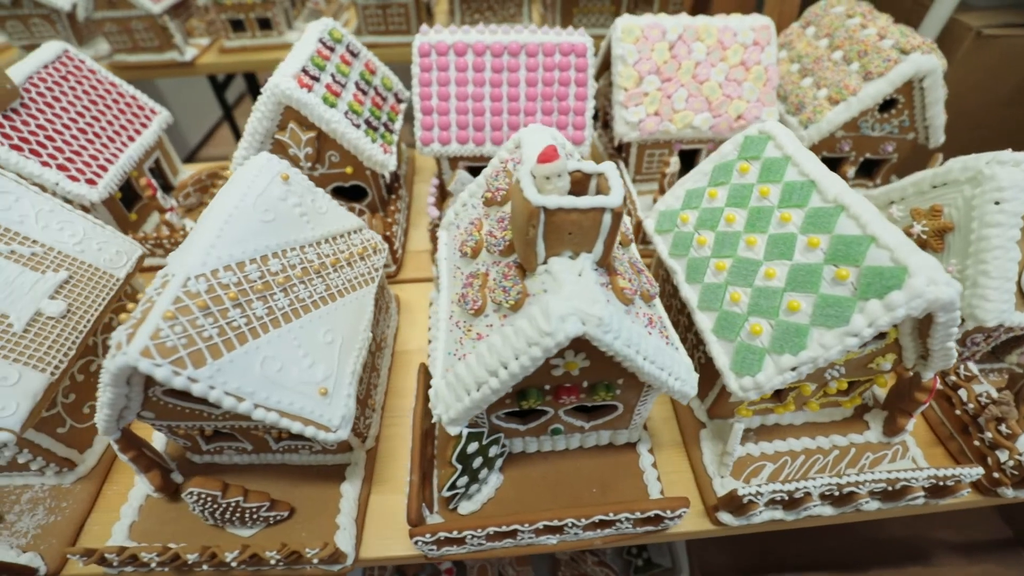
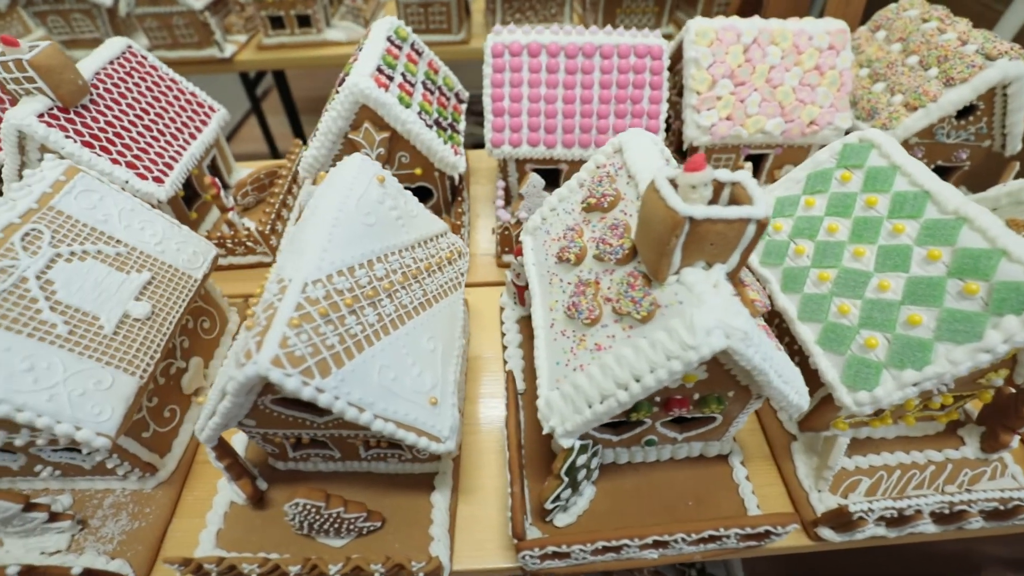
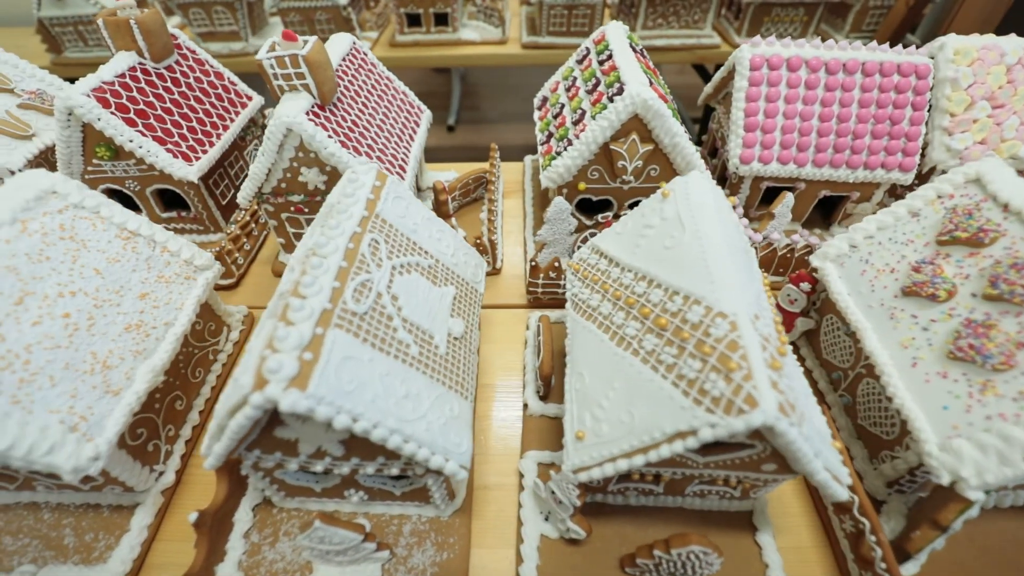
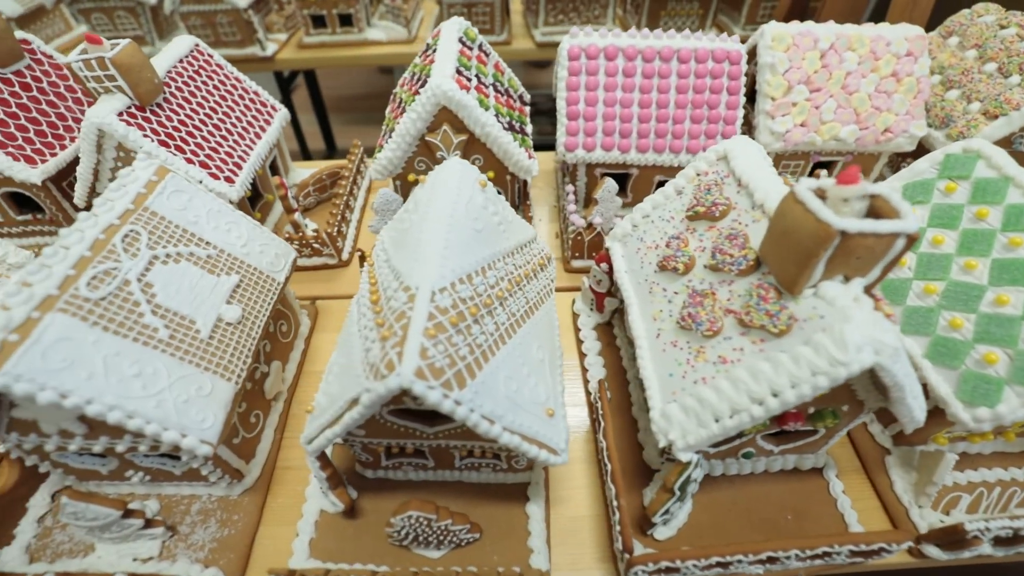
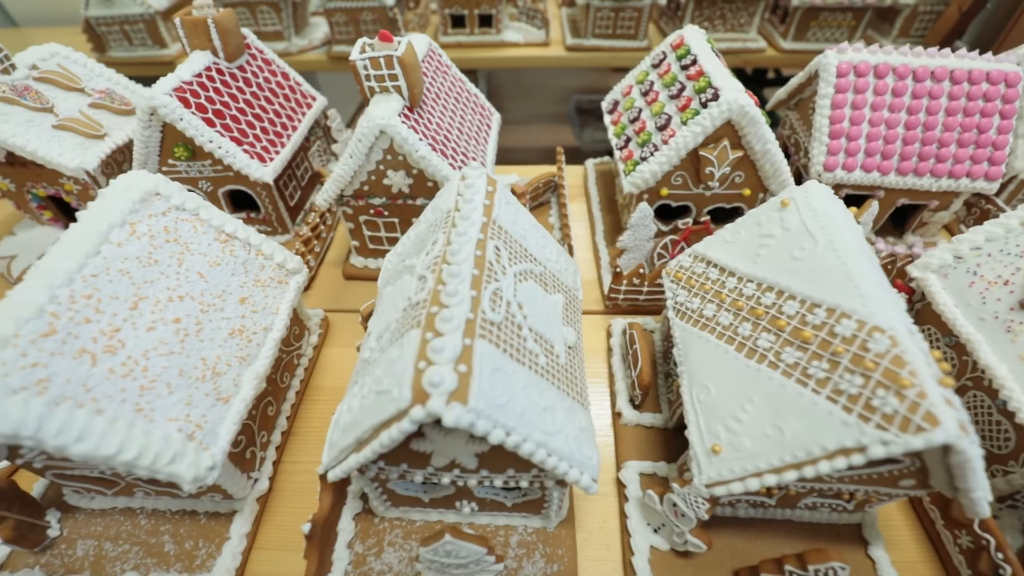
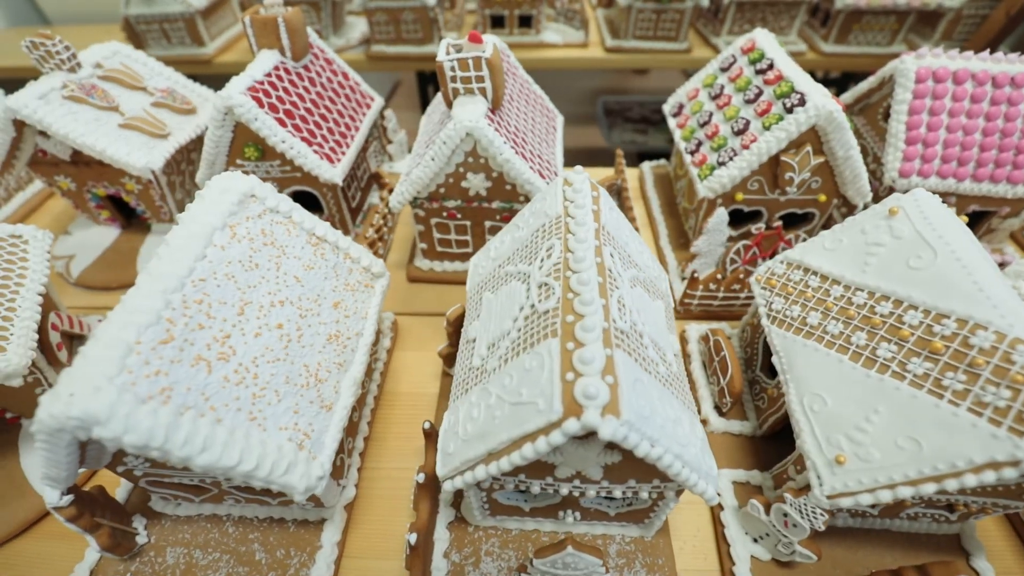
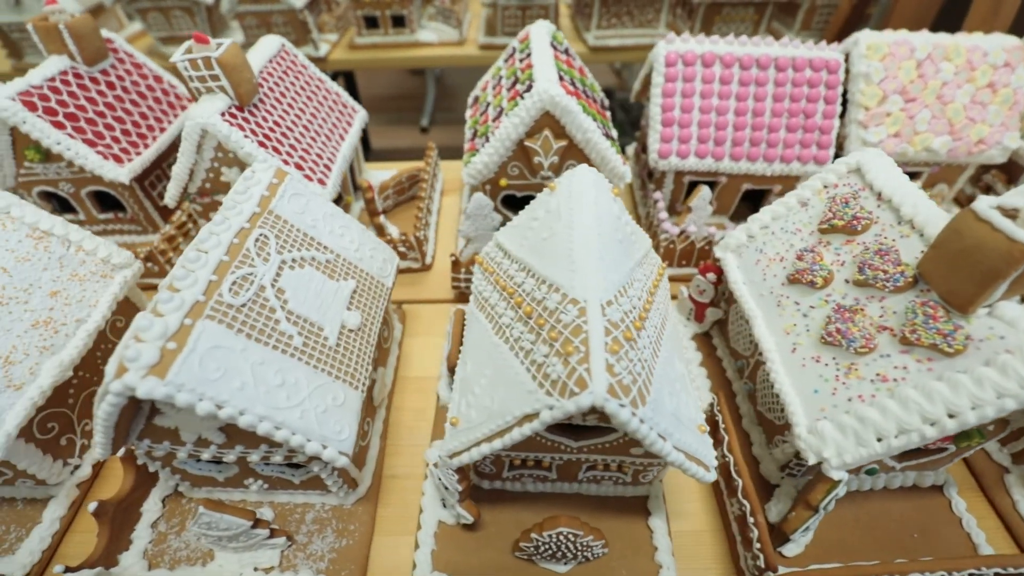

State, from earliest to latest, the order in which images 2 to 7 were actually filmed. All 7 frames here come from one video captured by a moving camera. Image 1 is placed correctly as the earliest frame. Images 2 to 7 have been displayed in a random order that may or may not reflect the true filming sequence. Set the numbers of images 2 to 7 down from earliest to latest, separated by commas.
2, 4, 7, 3, 5, 6
